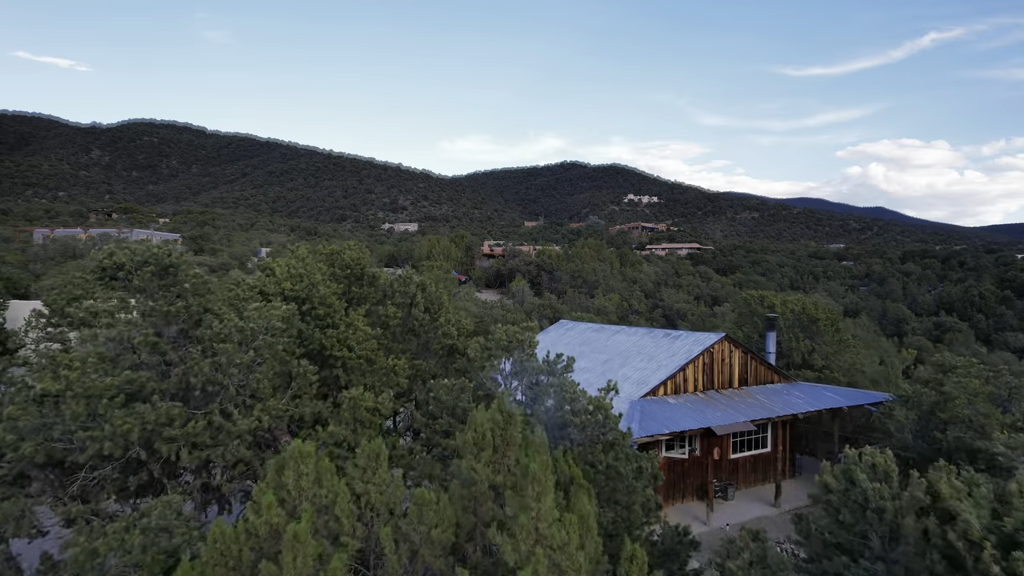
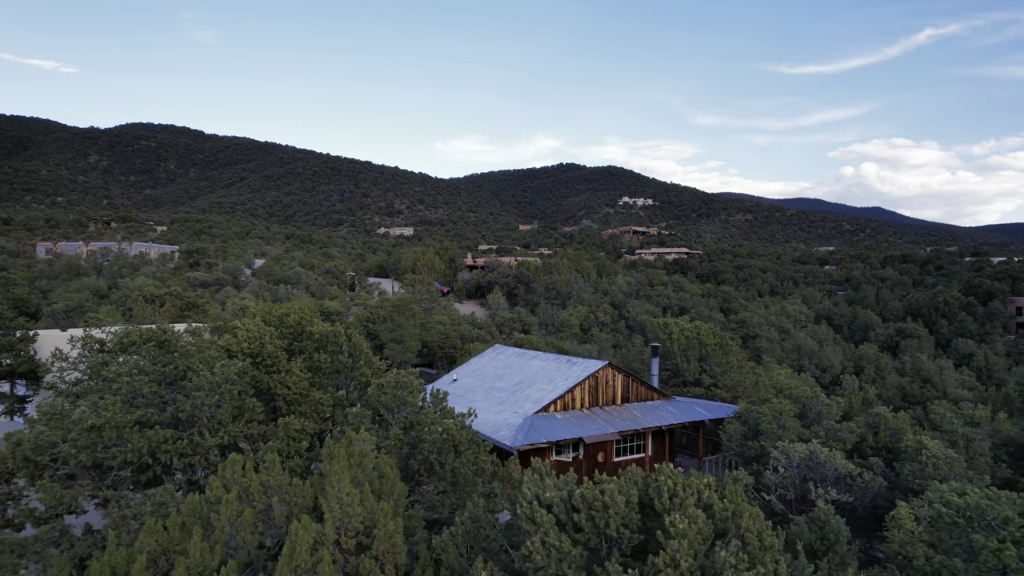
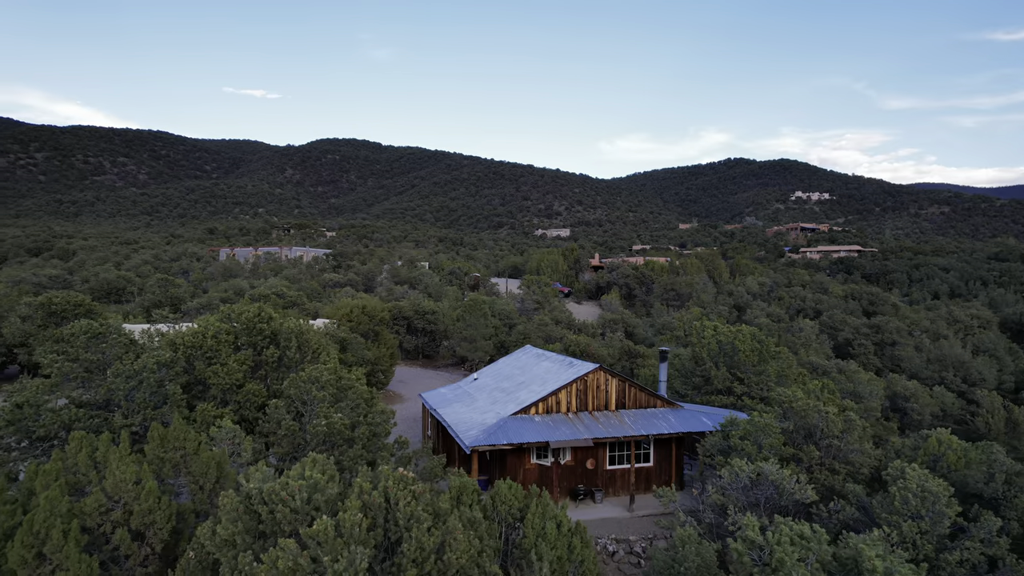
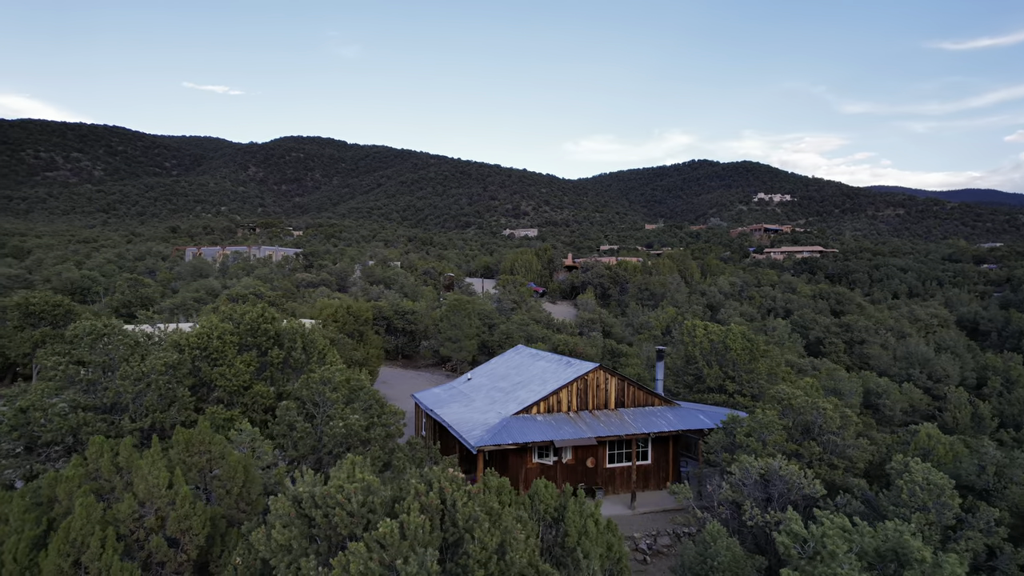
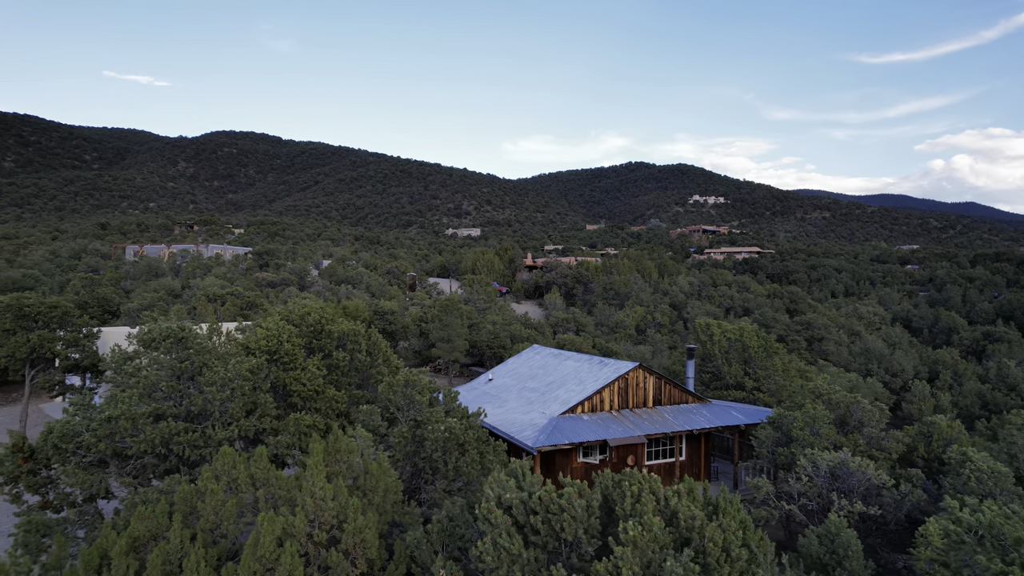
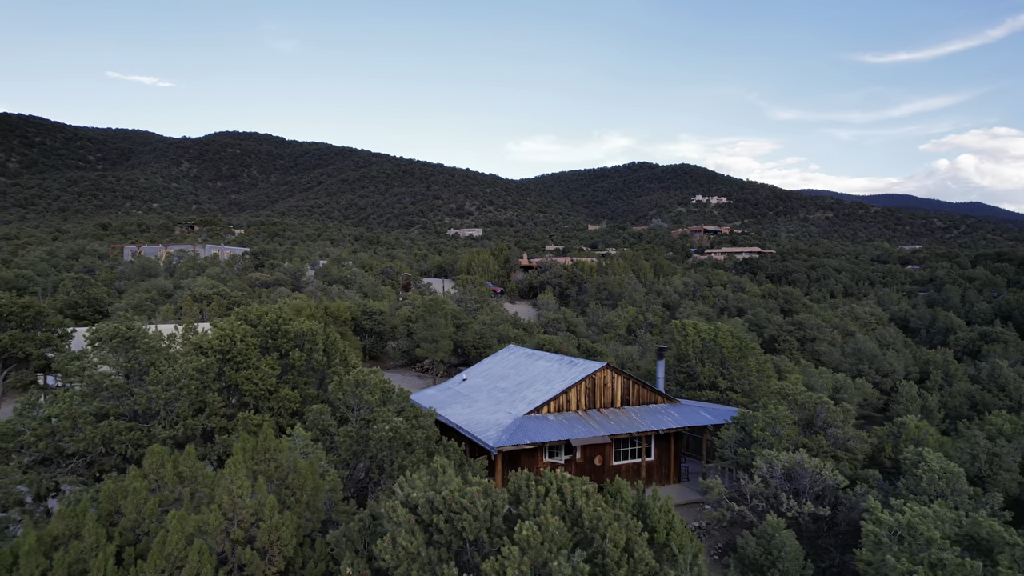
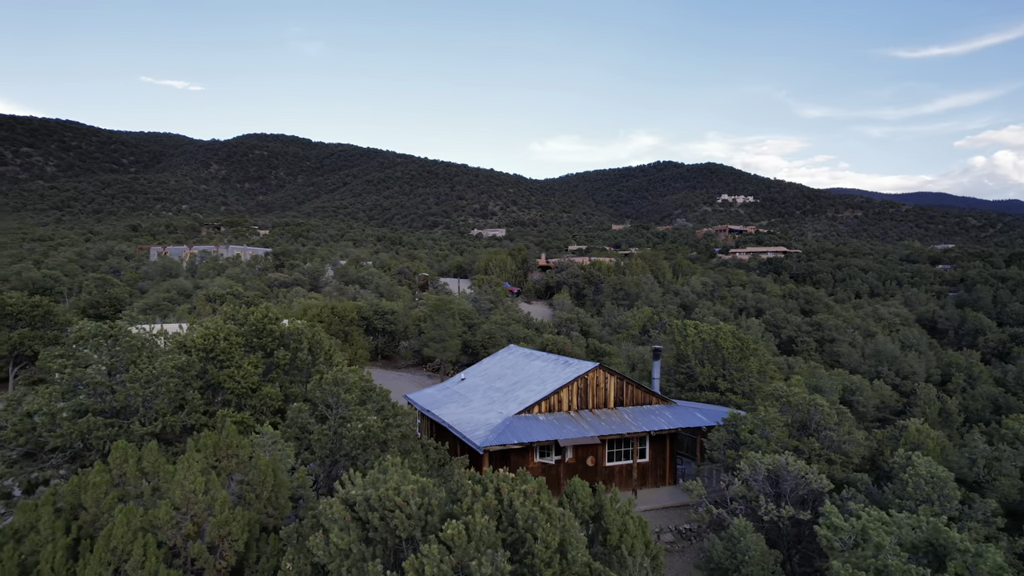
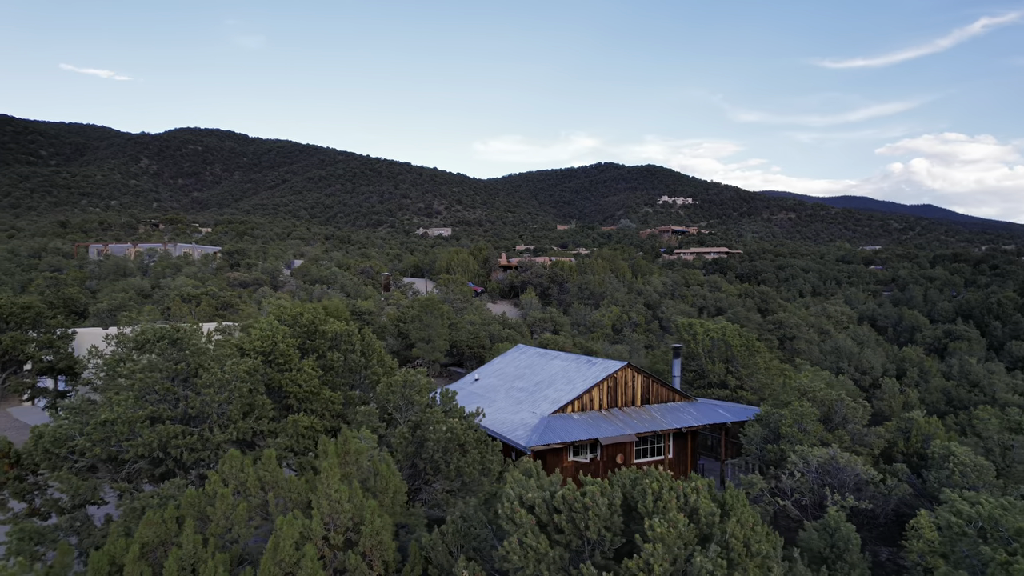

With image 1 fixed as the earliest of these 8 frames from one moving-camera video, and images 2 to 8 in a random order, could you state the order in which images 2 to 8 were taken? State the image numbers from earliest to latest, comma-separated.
2, 8, 5, 6, 7, 4, 3
